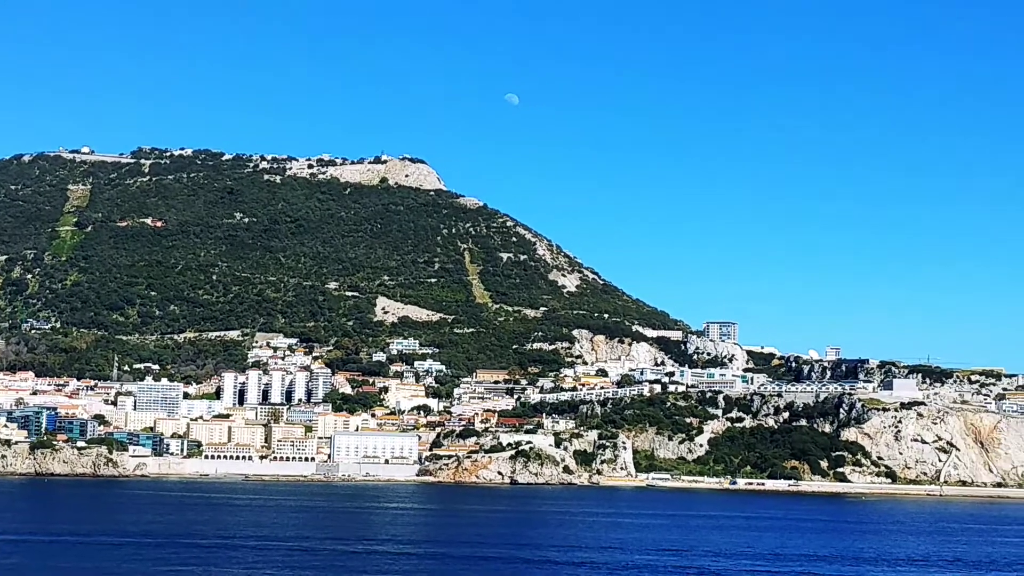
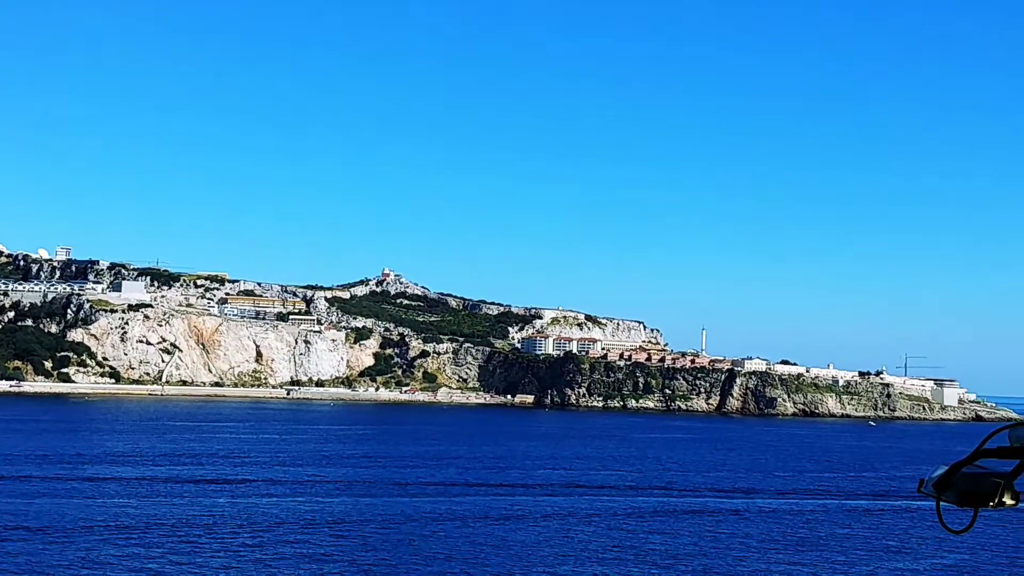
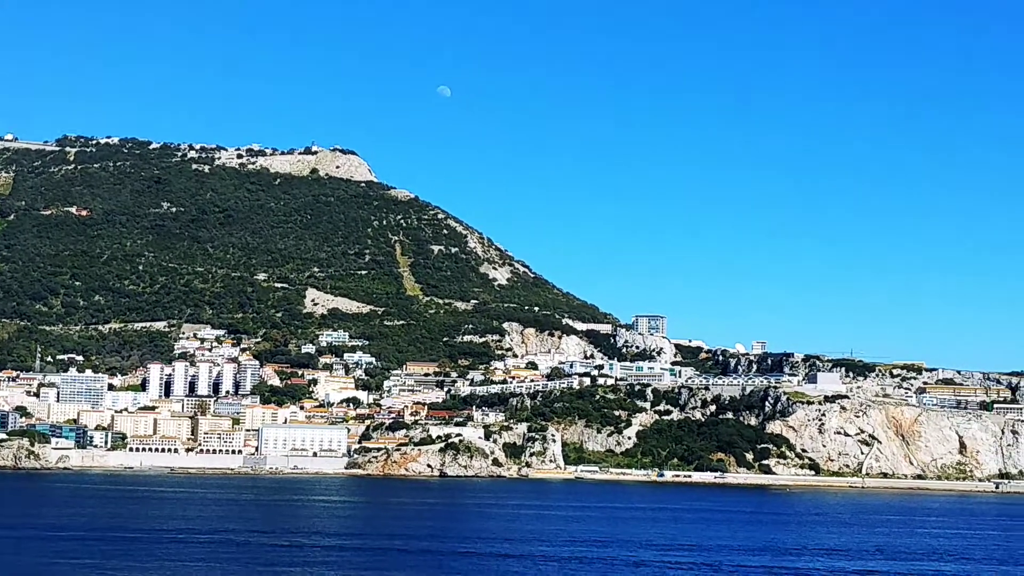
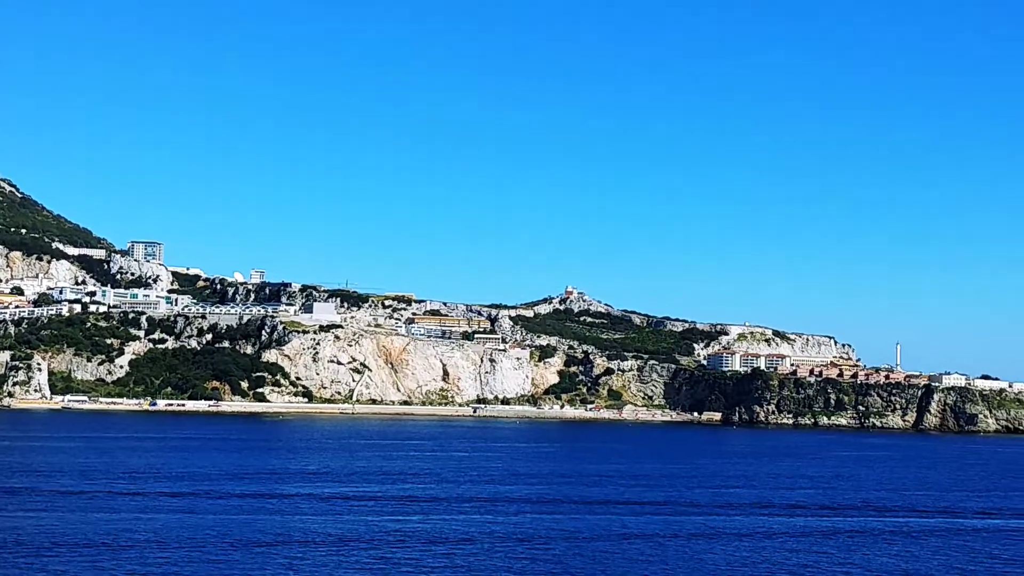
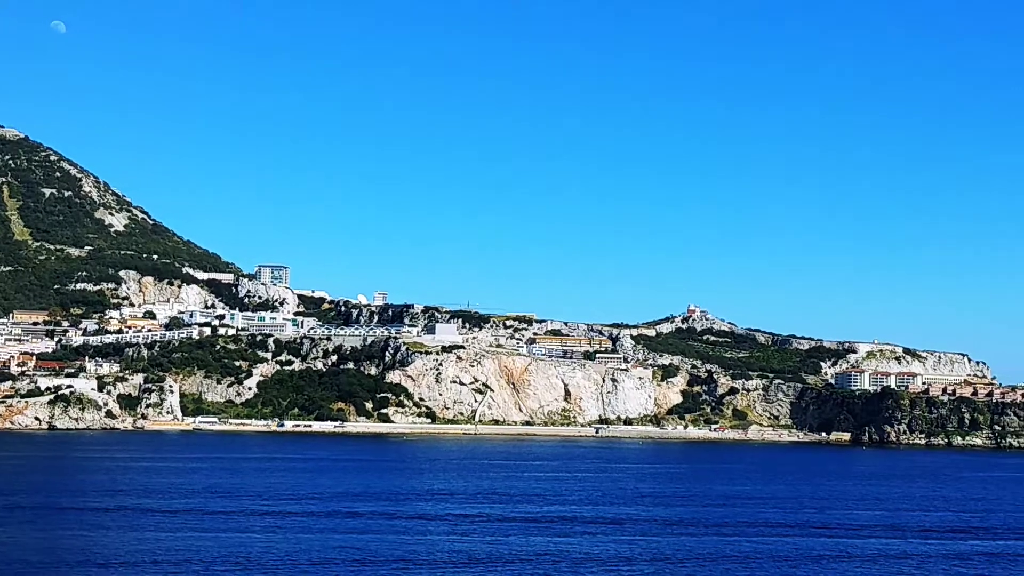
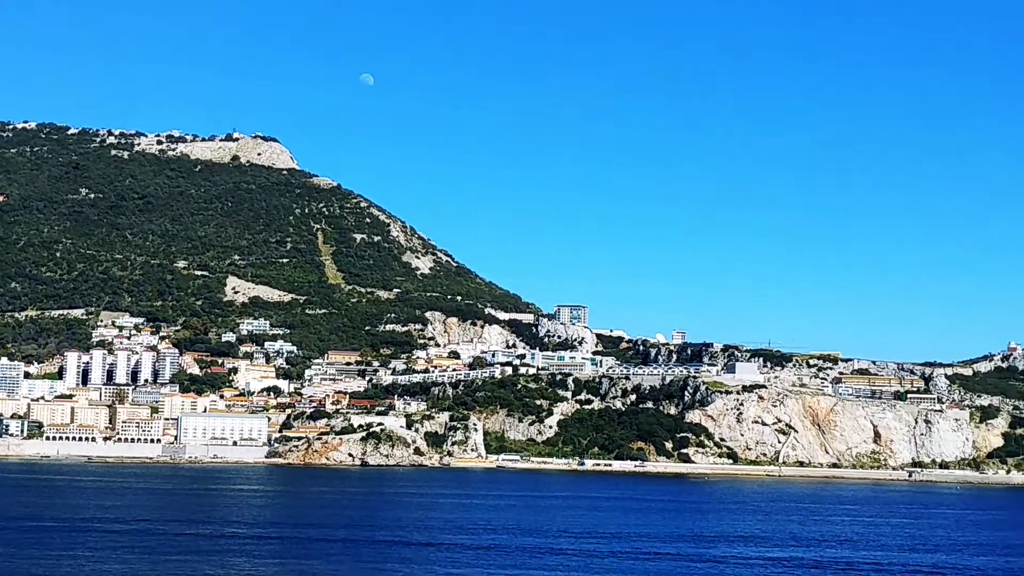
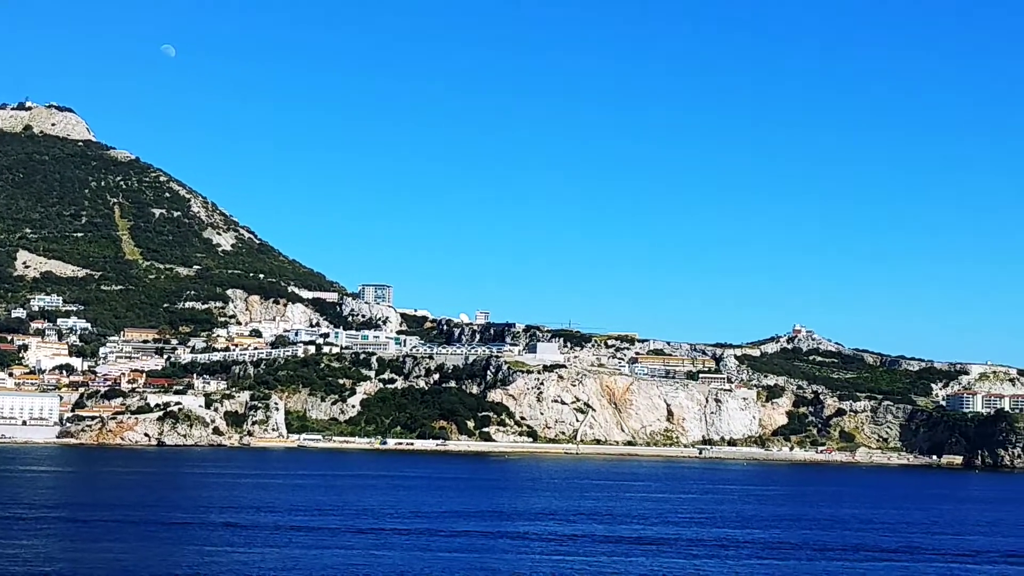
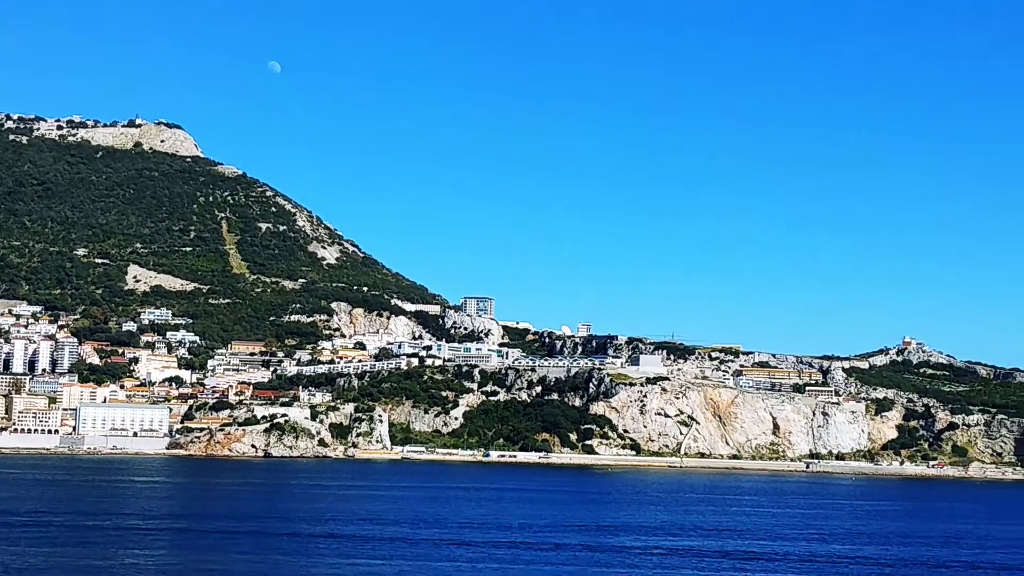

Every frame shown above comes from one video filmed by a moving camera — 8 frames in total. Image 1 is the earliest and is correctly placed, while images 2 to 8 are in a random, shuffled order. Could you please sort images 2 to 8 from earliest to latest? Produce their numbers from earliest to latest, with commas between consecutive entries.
3, 6, 8, 7, 5, 4, 2
